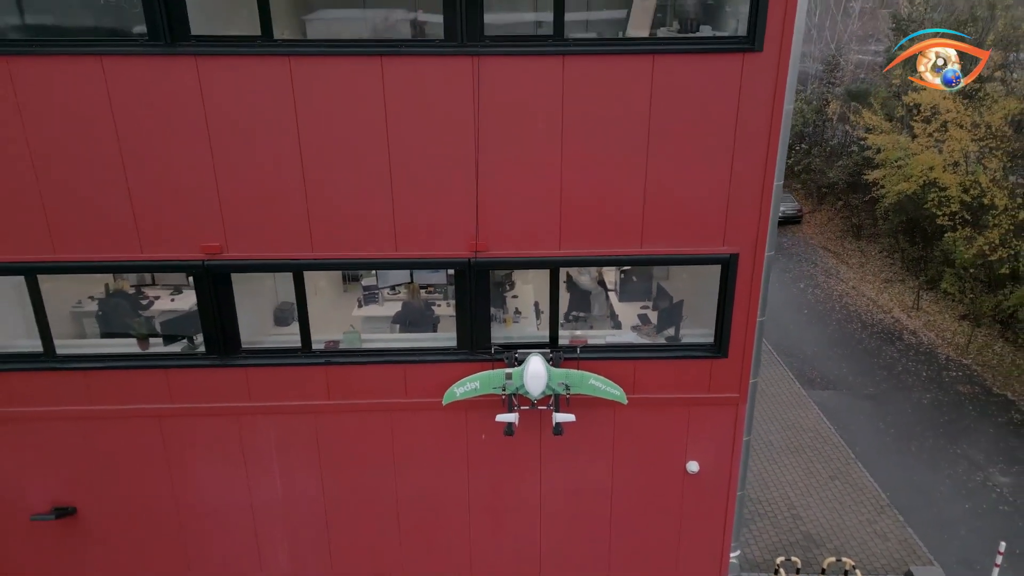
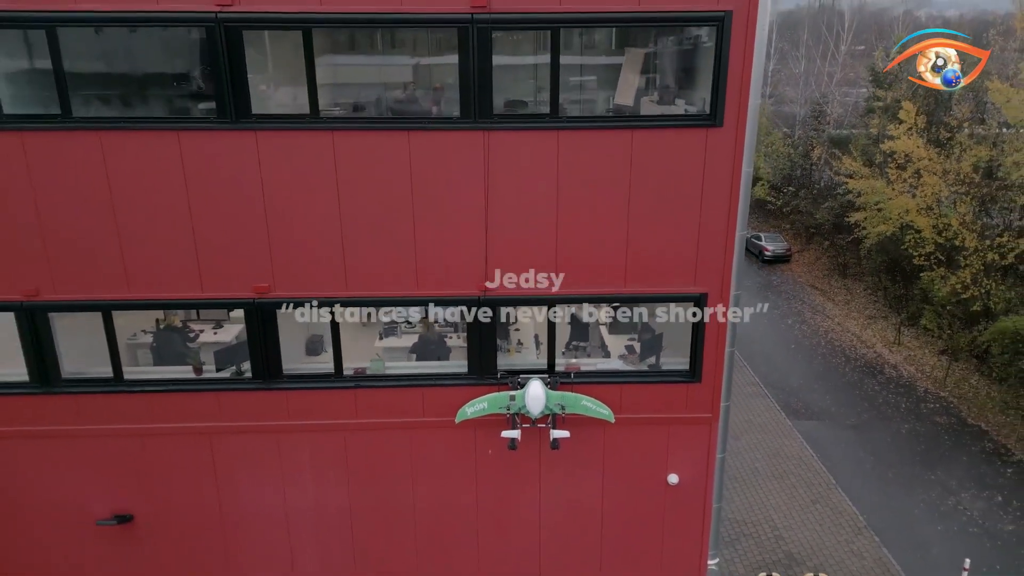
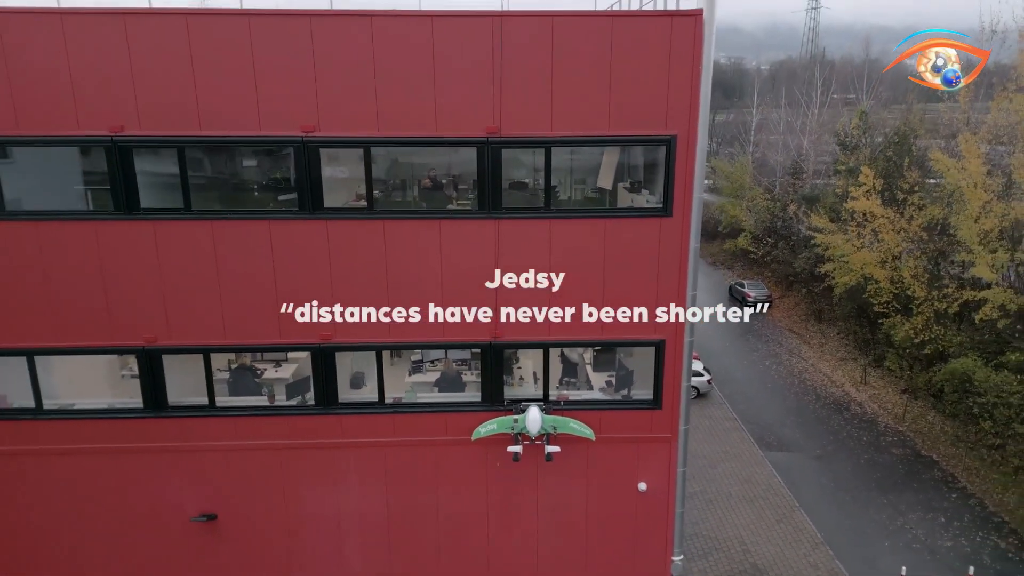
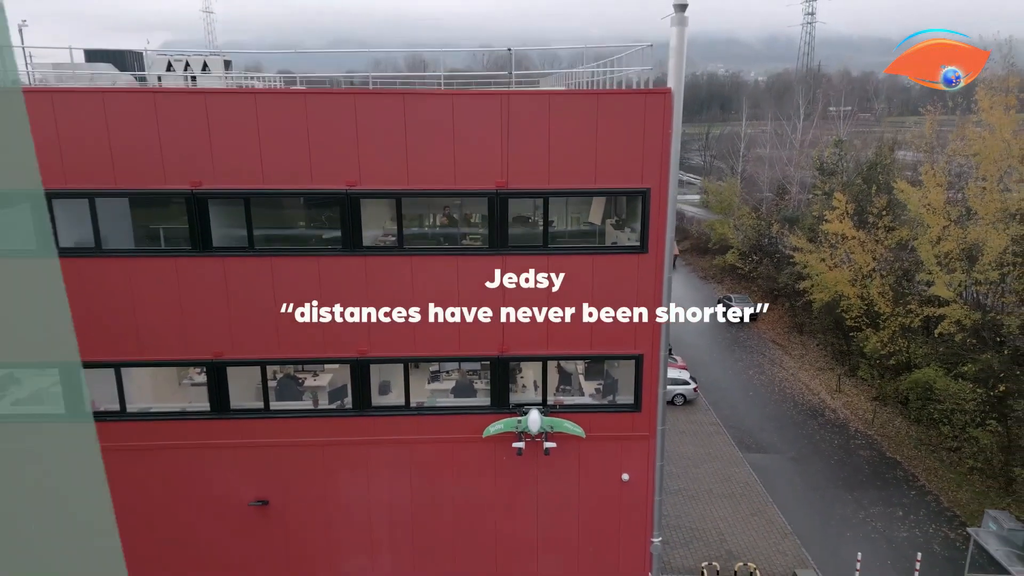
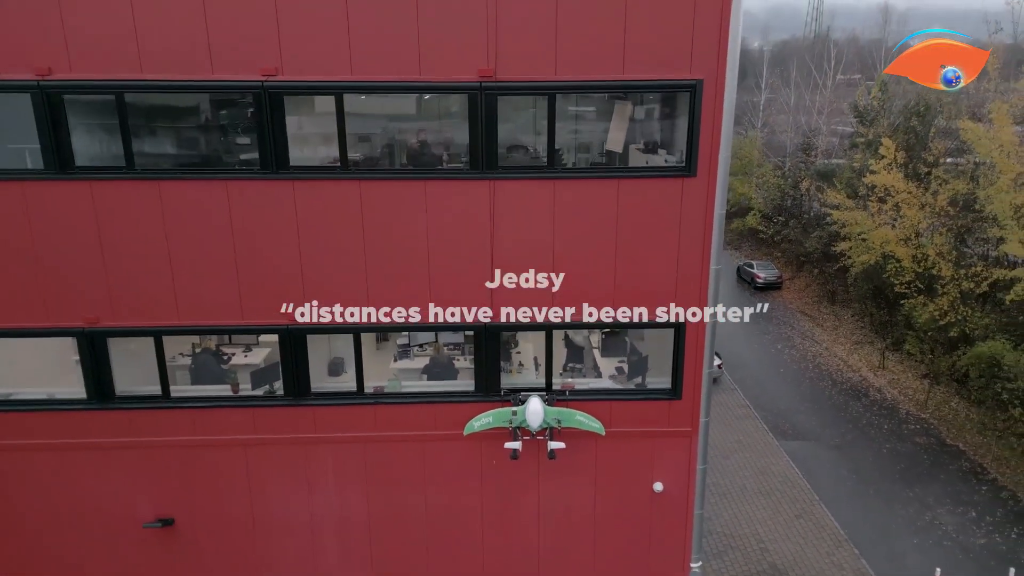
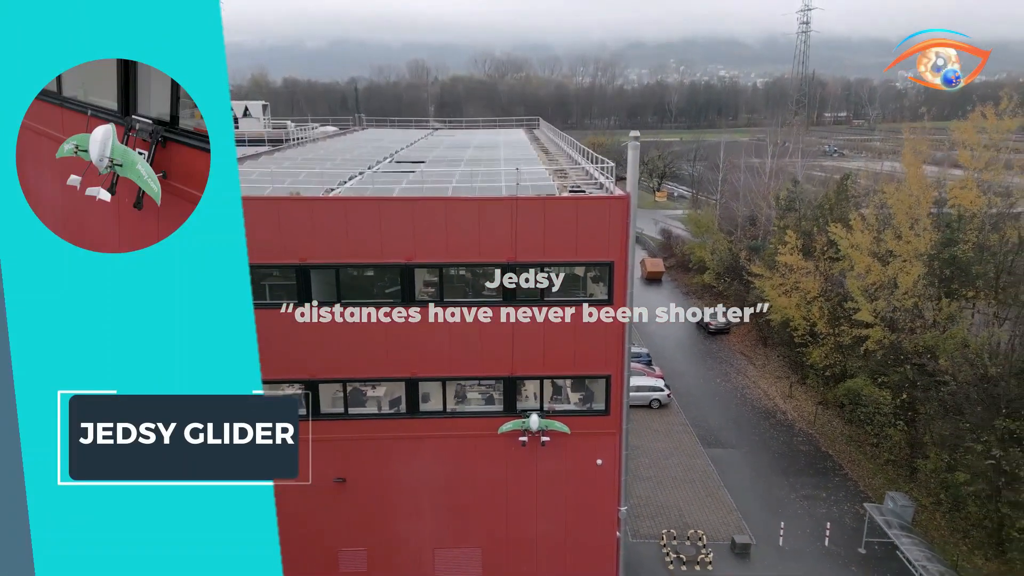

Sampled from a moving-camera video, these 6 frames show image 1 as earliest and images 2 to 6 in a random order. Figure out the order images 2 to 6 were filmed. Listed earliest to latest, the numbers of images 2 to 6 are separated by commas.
2, 5, 3, 4, 6
